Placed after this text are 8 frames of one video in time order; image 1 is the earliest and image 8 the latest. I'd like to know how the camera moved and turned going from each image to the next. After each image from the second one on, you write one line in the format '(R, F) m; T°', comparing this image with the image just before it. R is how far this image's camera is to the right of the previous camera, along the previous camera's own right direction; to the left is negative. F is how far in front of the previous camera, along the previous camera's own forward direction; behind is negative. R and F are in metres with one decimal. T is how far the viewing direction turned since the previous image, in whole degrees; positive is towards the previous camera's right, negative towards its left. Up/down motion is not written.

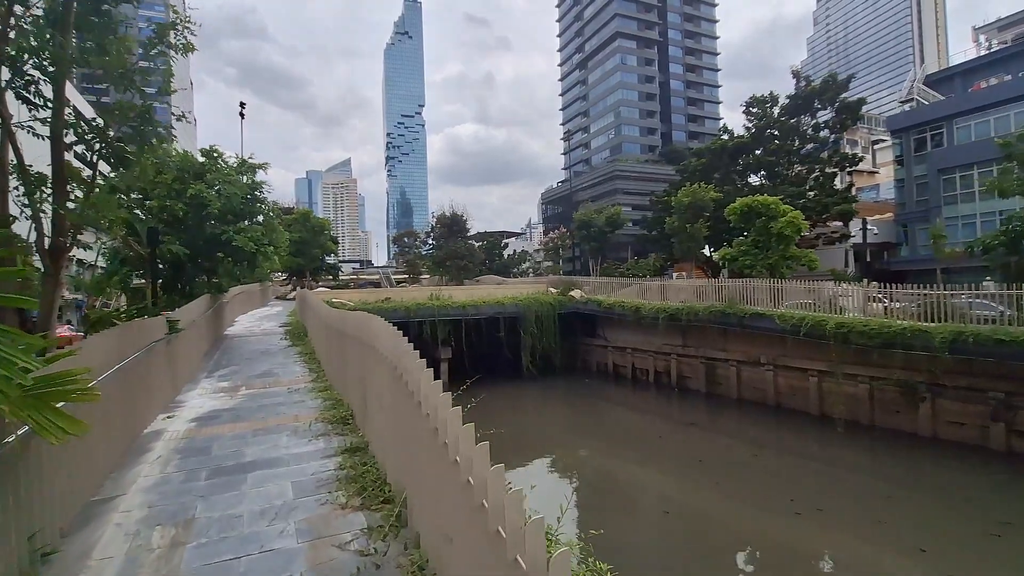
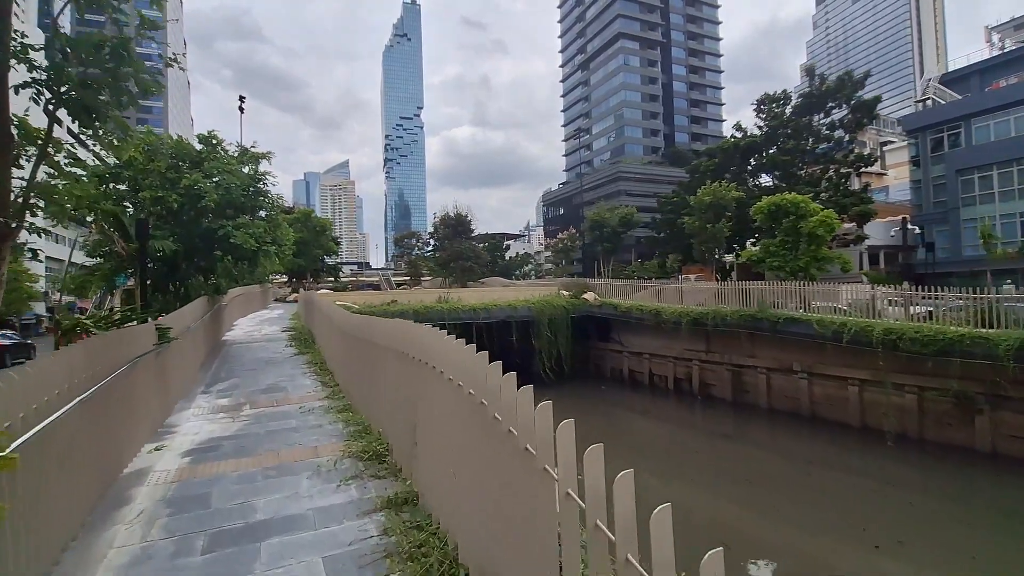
(-0.5, +0.9) m; 0°
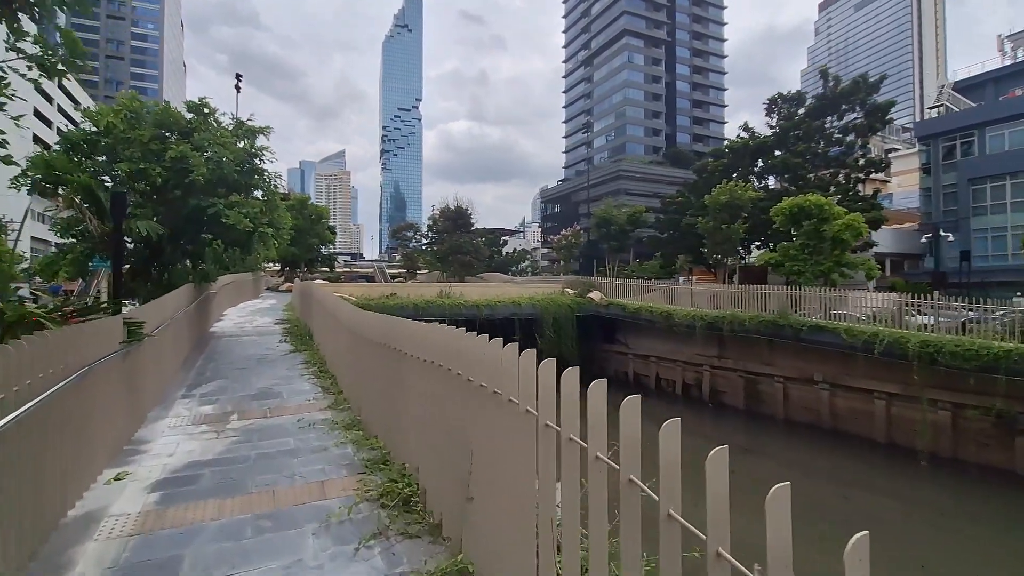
(-0.4, +0.8) m; +1°
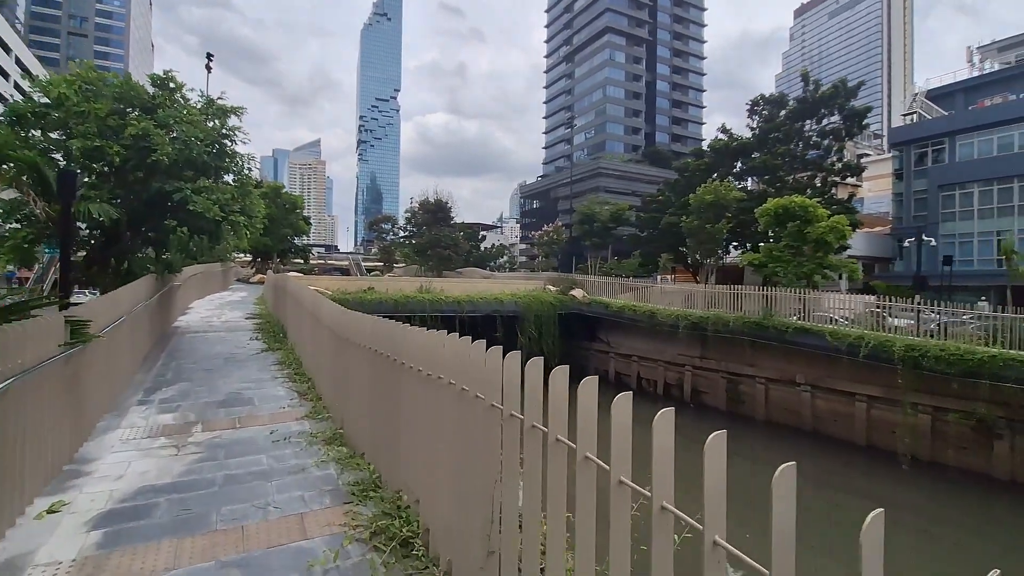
(-0.2, +0.4) m; +3°
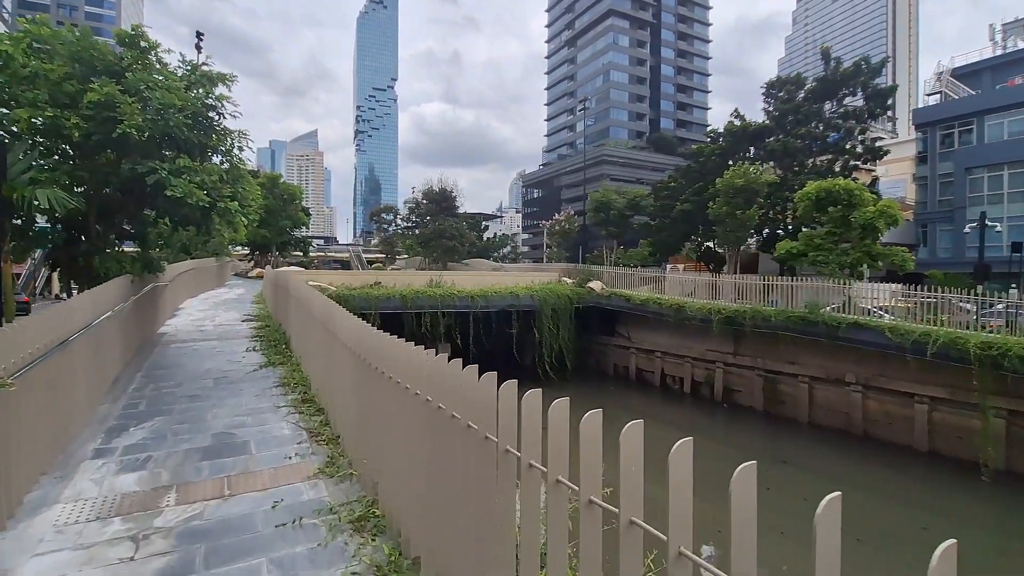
(-0.5, +1.1) m; 0°
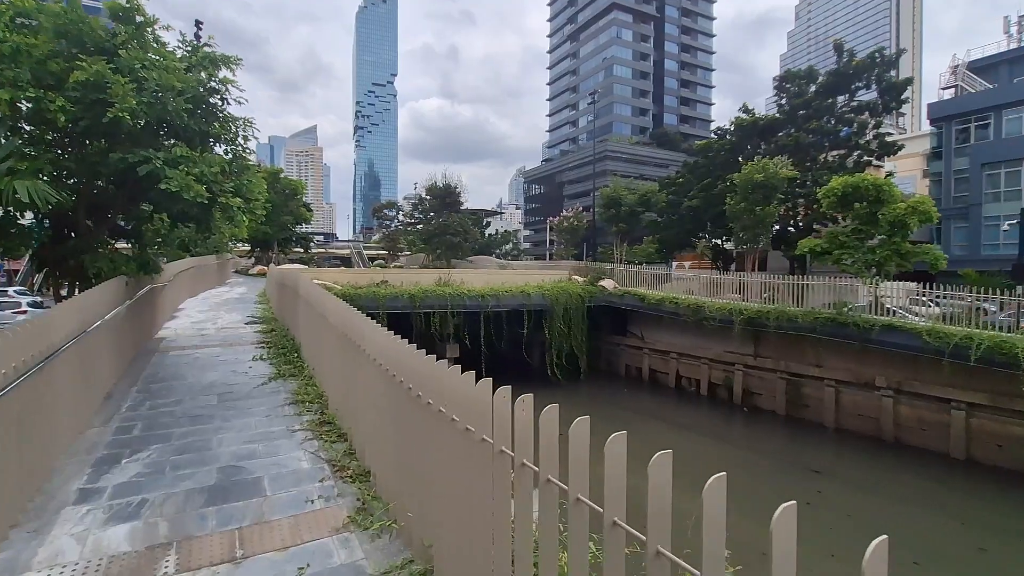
(-0.3, +0.5) m; 0°
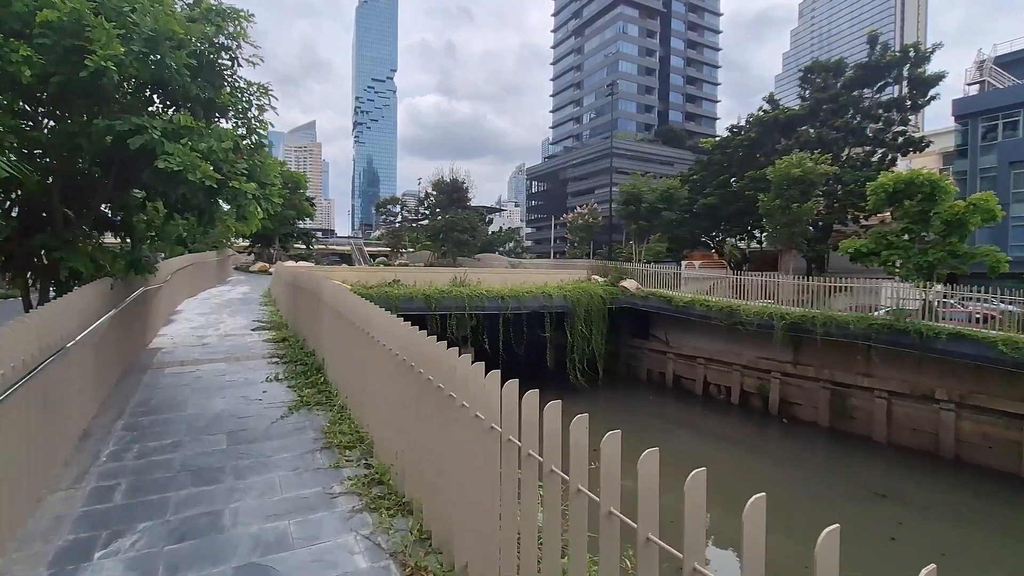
(-0.6, +0.9) m; 0°
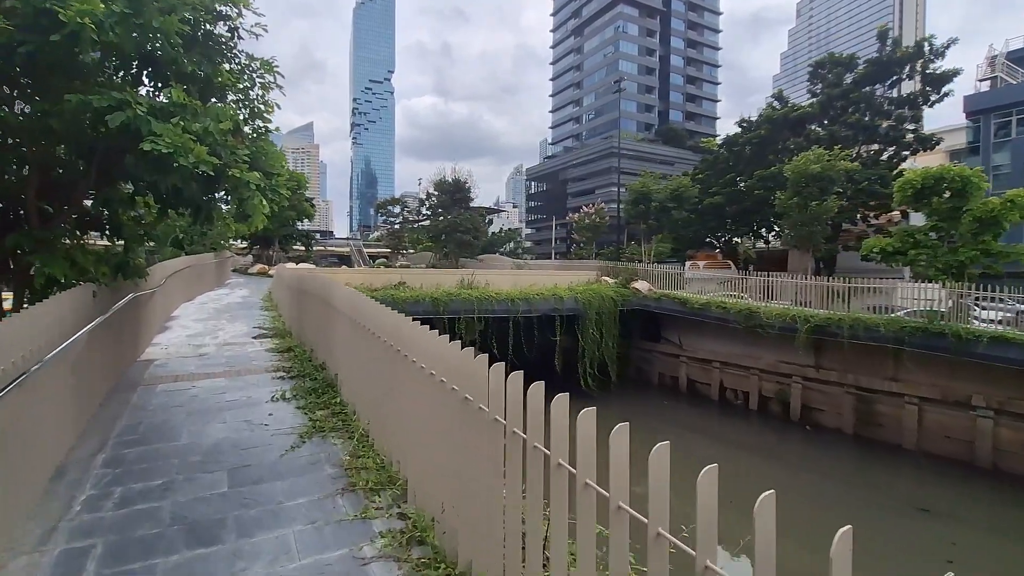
(-0.3, +0.5) m; 0°
